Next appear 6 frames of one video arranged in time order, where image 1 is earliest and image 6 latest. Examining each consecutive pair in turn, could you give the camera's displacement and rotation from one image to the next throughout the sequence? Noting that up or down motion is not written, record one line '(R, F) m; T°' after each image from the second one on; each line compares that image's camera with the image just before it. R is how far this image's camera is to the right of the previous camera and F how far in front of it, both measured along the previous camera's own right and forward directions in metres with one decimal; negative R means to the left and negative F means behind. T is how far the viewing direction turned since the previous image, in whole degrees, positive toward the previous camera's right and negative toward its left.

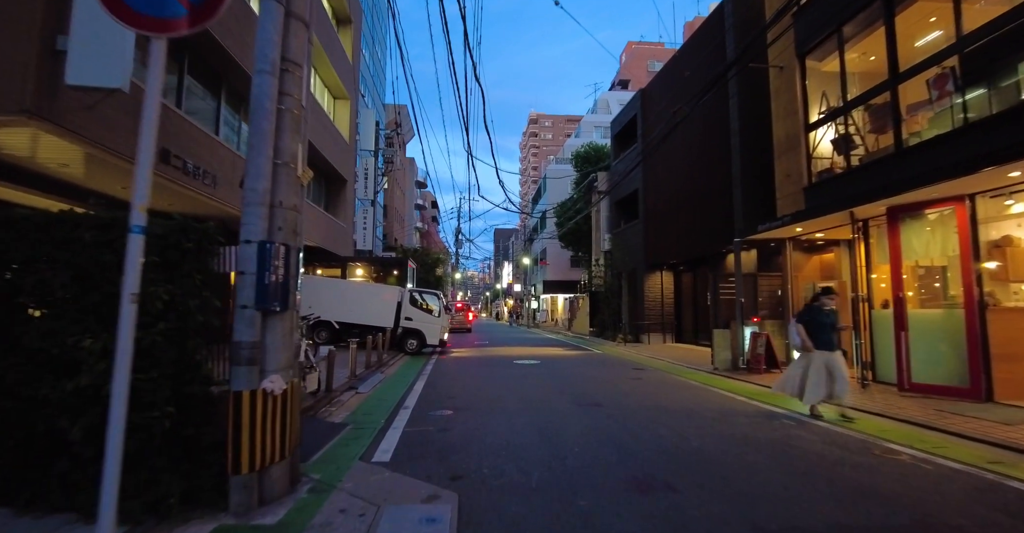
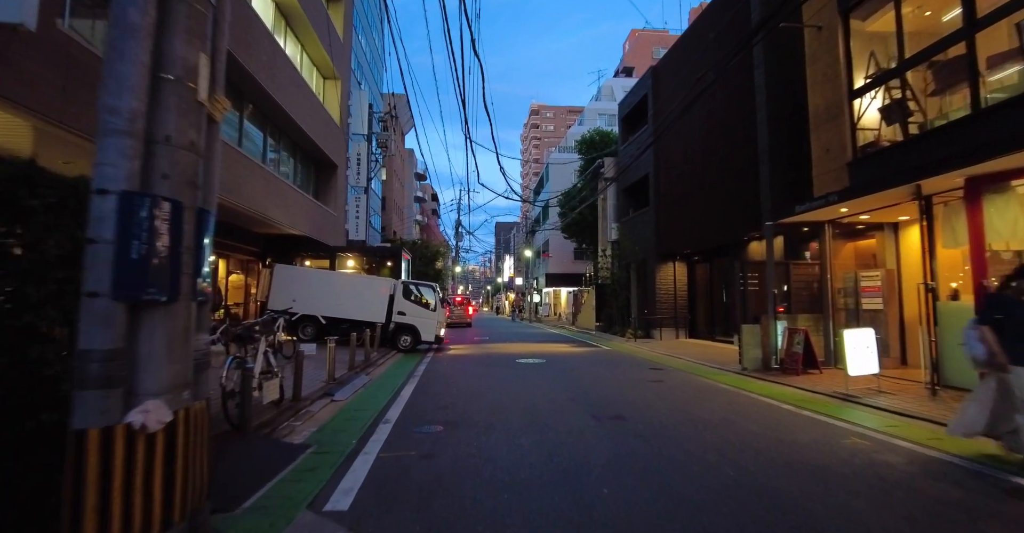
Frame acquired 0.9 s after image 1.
(0.0, +1.5) m; 0°
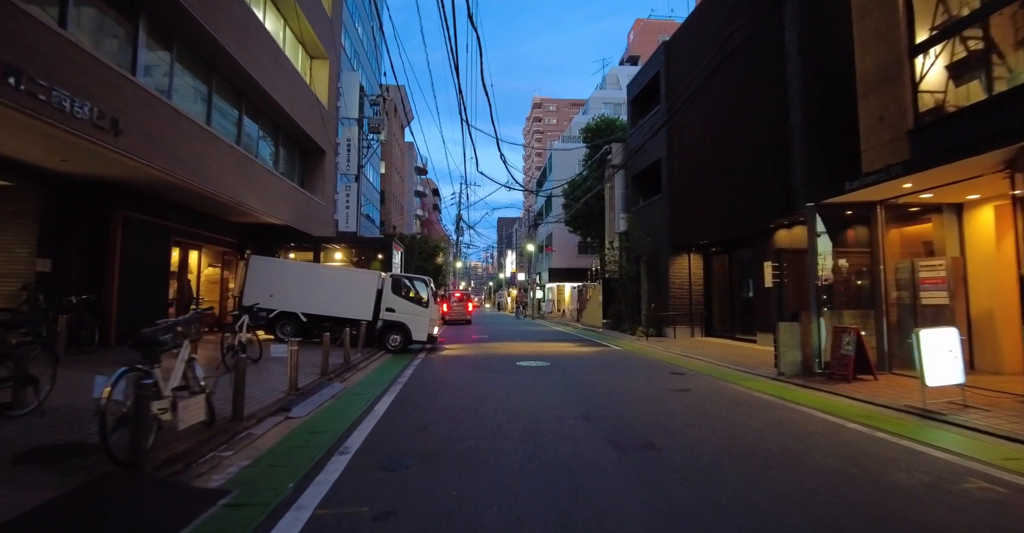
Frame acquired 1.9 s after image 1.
(+0.1, +1.7) m; 0°
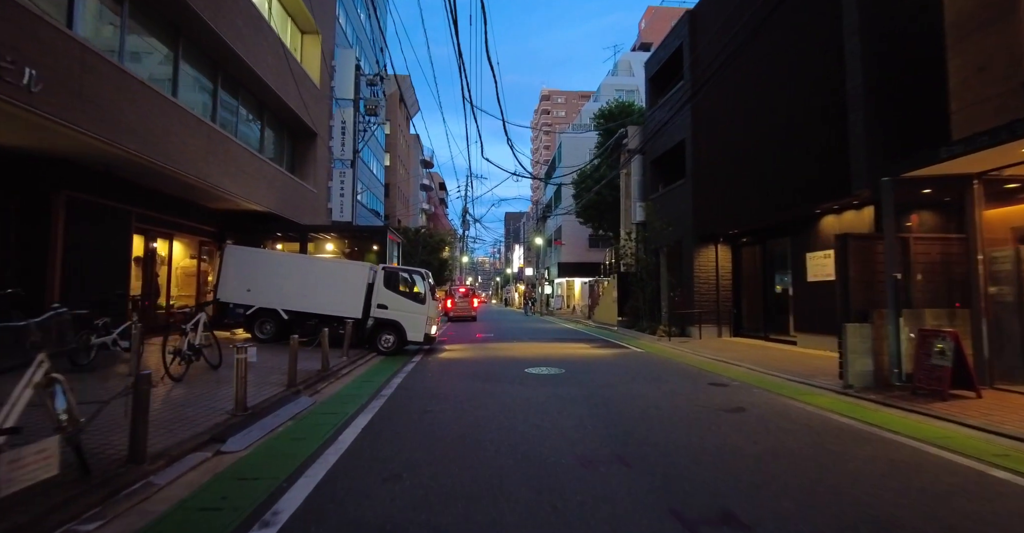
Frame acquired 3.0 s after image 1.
(0.0, +1.9) m; -1°
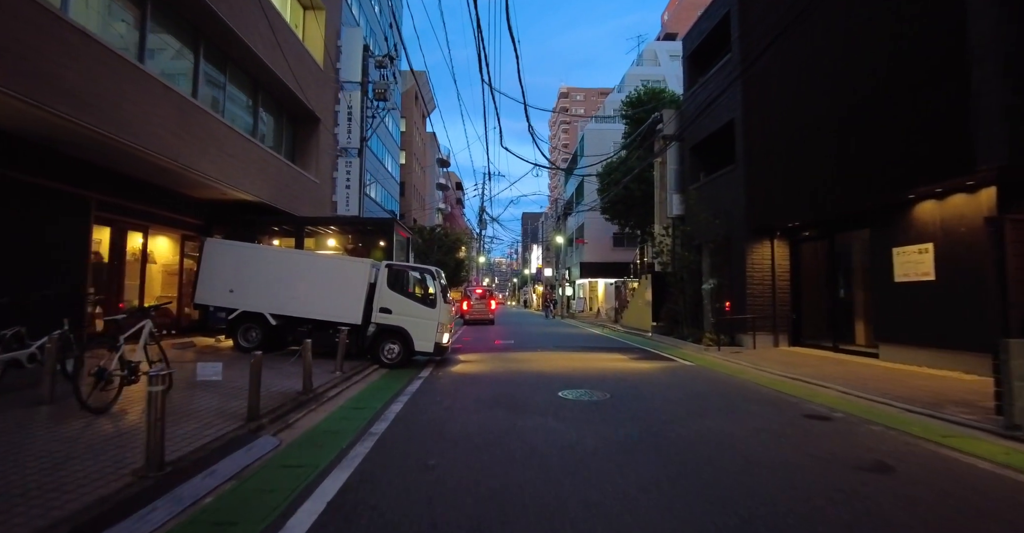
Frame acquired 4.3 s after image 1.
(-0.2, +2.2) m; -2°
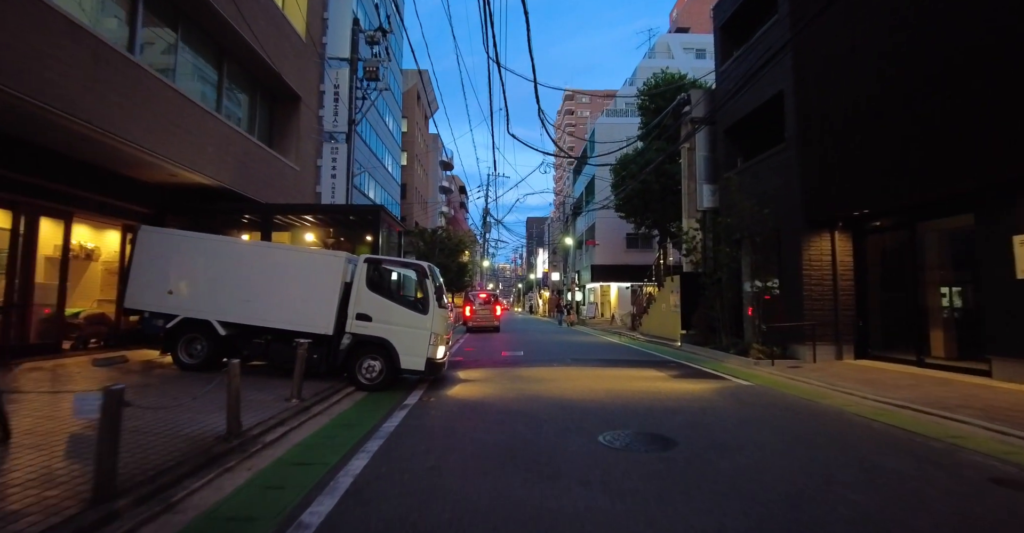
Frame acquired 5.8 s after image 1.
(-0.2, +2.6) m; 0°
